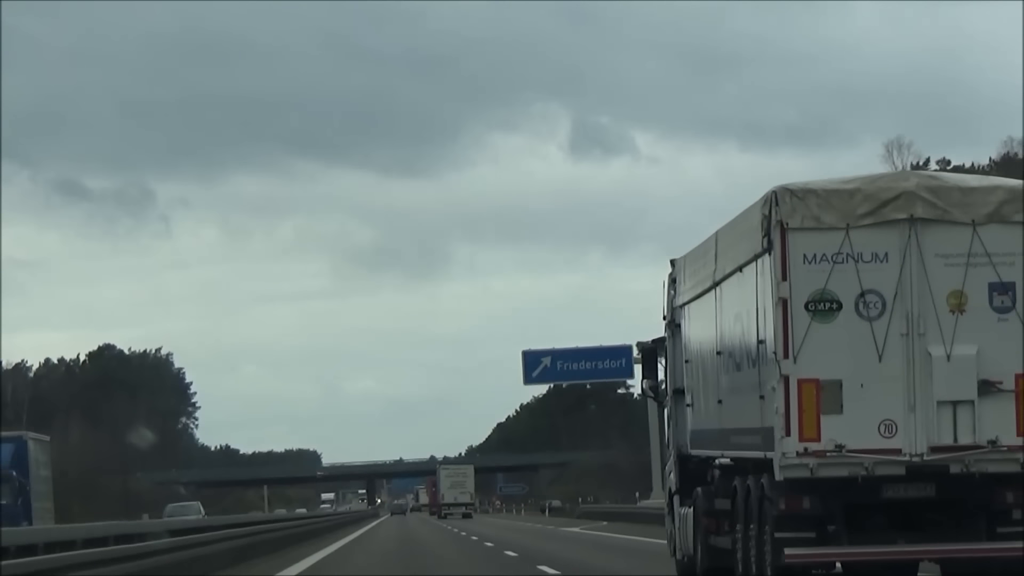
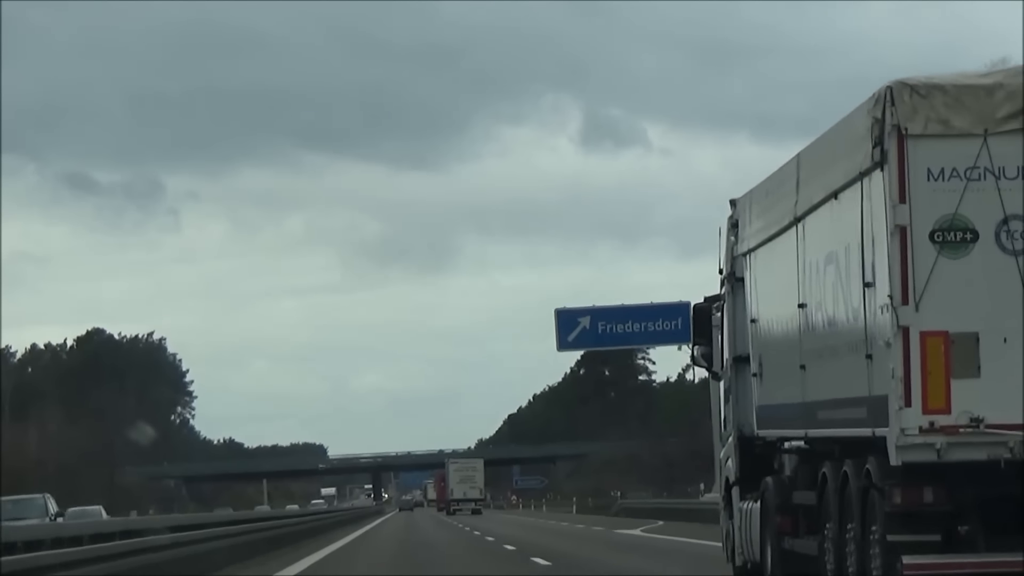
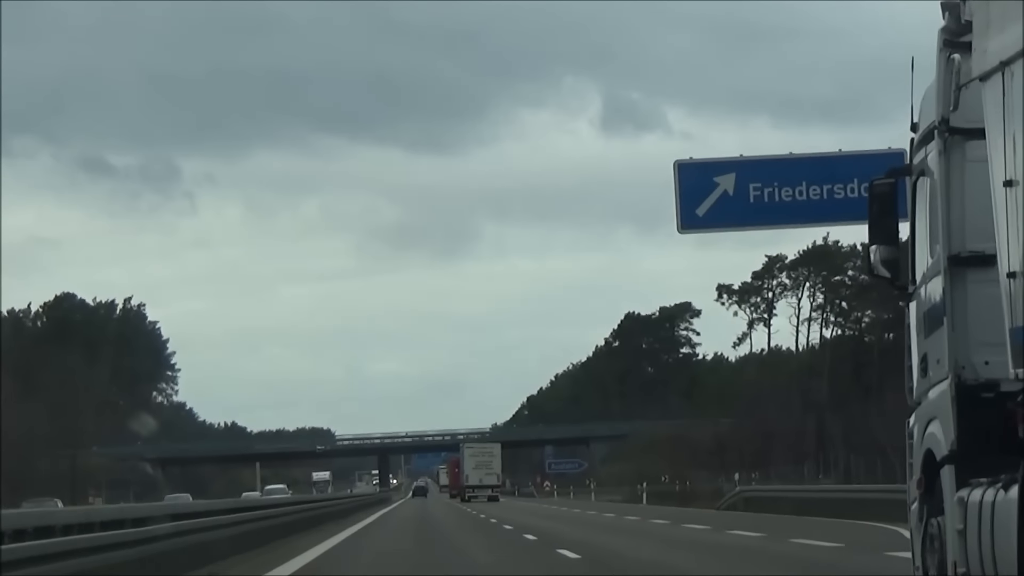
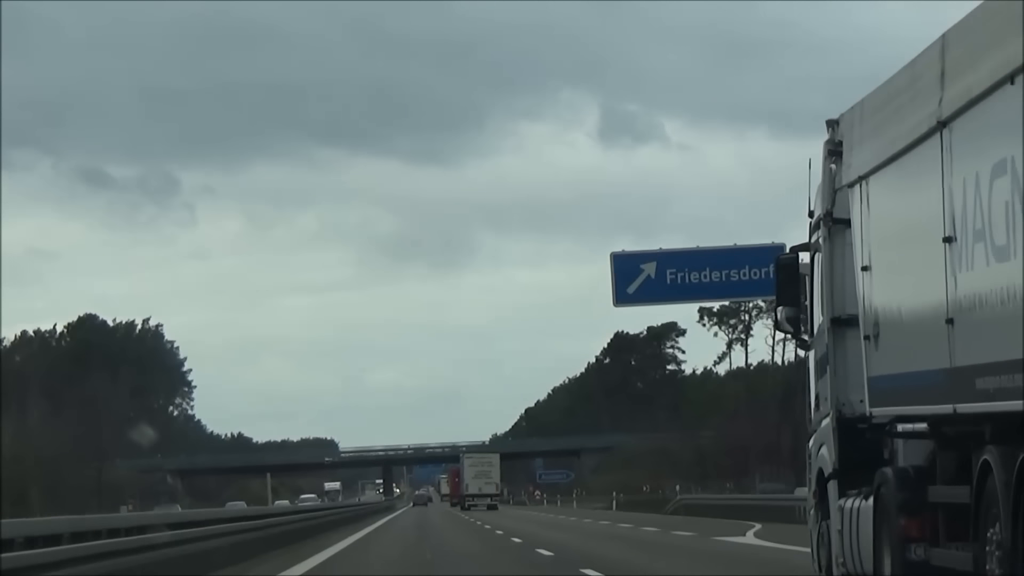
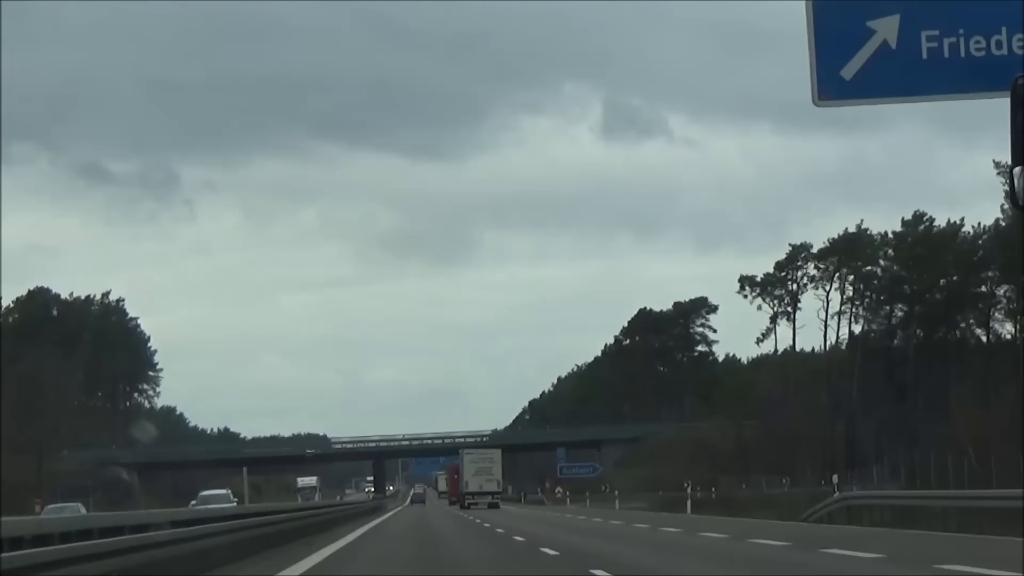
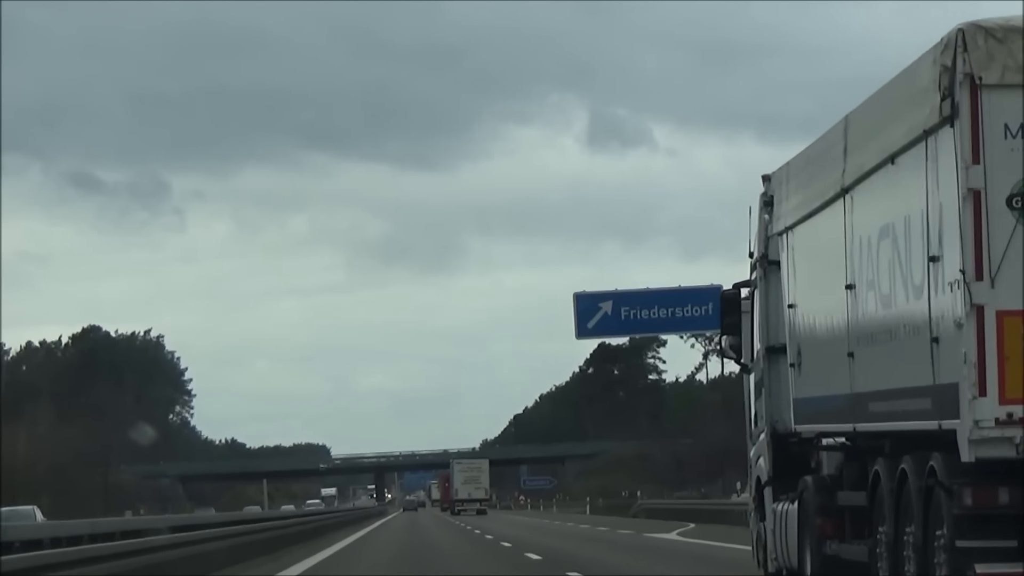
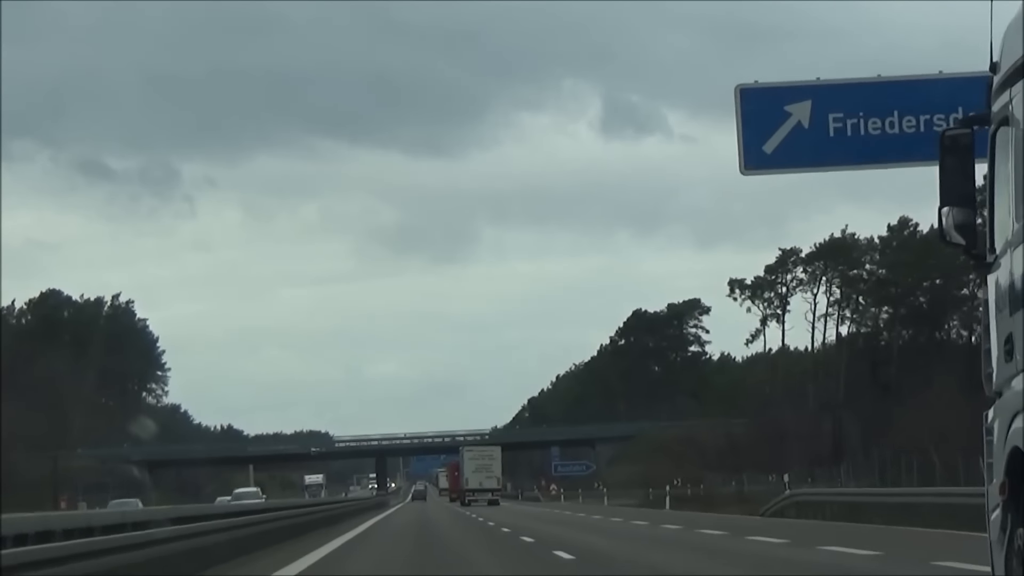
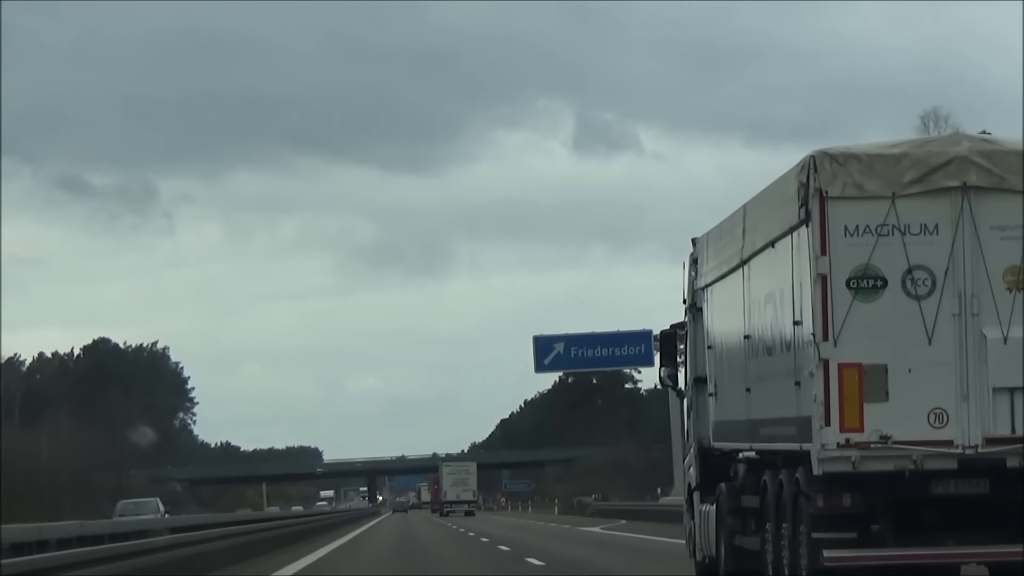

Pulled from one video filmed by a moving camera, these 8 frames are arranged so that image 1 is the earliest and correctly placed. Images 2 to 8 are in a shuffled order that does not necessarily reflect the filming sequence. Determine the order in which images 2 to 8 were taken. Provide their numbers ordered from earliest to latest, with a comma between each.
8, 2, 6, 4, 3, 7, 5
